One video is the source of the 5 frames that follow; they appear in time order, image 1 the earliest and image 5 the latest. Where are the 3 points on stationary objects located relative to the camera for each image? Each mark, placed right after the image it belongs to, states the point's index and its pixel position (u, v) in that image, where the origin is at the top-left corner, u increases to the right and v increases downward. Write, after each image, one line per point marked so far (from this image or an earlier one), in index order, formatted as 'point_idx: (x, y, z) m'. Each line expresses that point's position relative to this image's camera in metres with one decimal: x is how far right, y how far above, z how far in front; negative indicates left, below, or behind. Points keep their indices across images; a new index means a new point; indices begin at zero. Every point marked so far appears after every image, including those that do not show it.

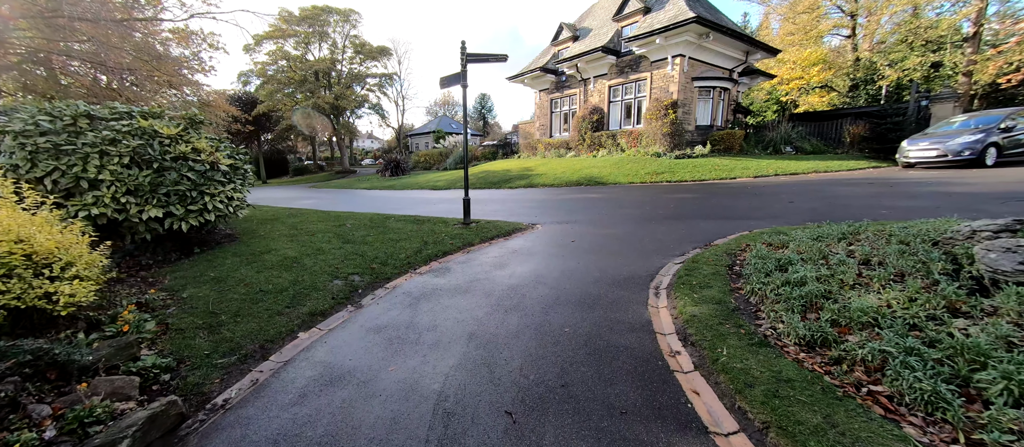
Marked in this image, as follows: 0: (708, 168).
0: (+6.7, +1.9, +13.3) m
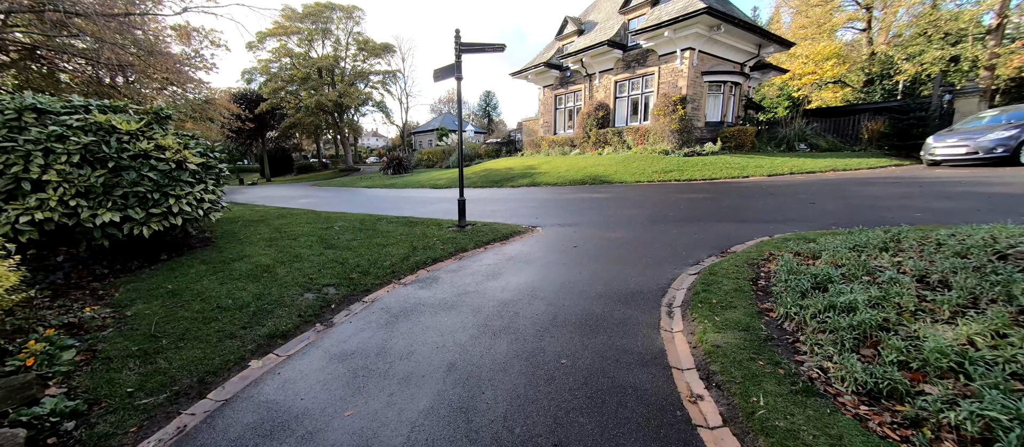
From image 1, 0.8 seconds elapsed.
0: (+6.7, +1.8, +12.7) m
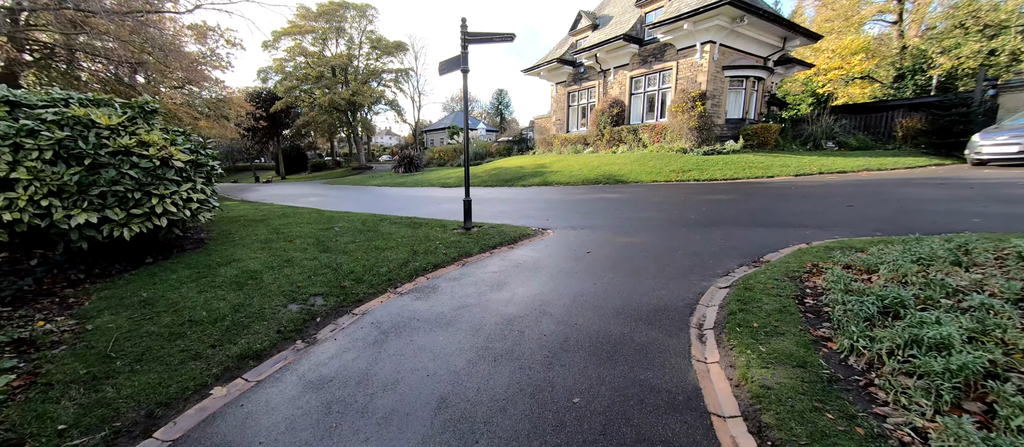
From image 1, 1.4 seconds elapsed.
0: (+7.1, +1.8, +12.1) m
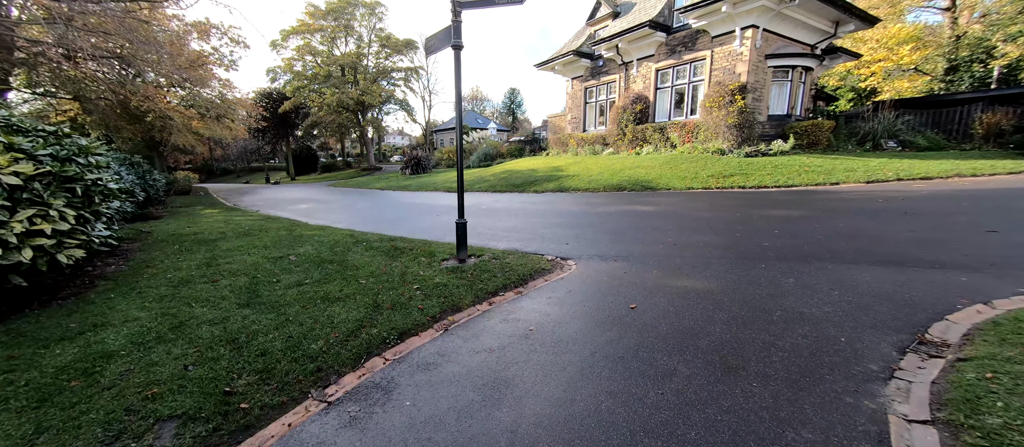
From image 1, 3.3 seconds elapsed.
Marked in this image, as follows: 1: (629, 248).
0: (+7.3, +1.4, +10.2) m
1: (+1.6, -0.3, +5.3) m
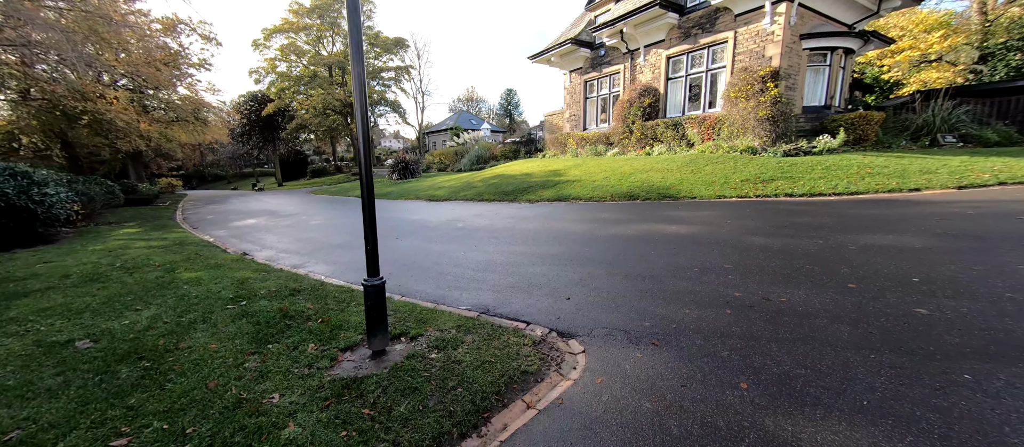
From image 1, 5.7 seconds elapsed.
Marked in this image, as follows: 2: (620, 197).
0: (+7.0, +1.1, +8.0) m
1: (+1.3, -0.7, +3.1) m
2: (+2.5, +0.6, +9.1) m
